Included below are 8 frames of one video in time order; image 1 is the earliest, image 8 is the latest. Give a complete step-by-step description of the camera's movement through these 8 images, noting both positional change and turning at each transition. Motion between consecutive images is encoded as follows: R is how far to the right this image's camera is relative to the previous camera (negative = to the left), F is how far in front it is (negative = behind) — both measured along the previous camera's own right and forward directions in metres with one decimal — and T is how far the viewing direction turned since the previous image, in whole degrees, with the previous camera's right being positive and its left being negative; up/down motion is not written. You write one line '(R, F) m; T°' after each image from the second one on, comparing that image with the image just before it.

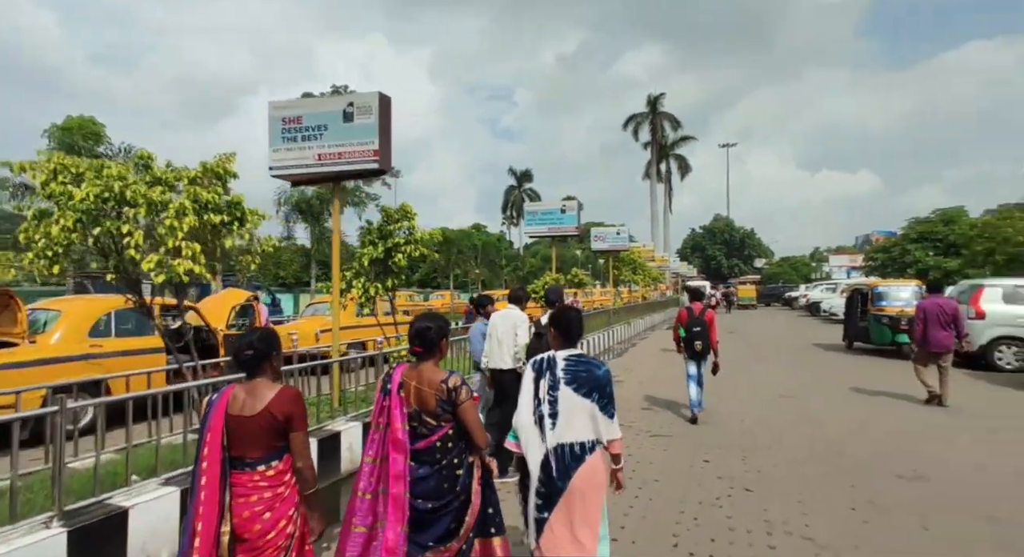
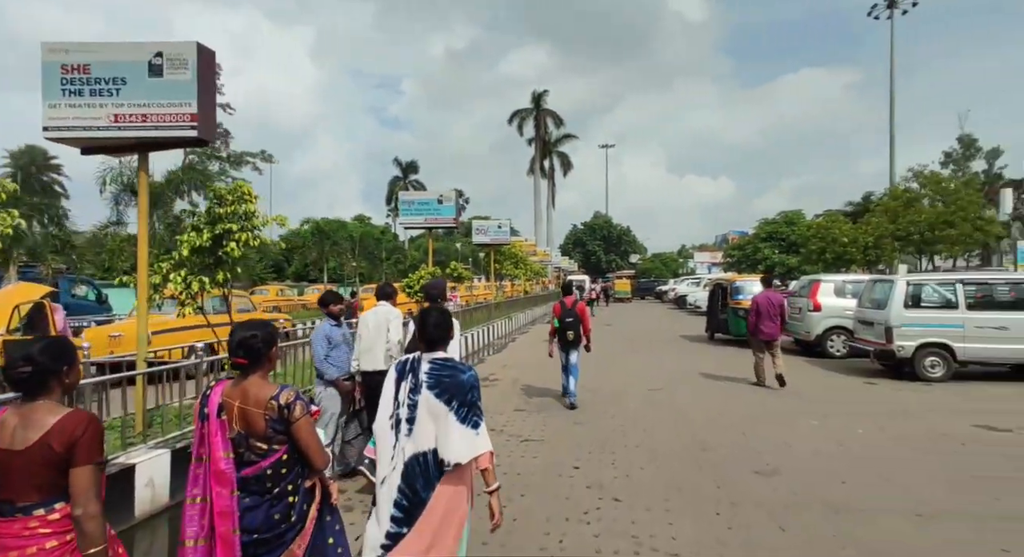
(+0.3, +0.5) m; +12°
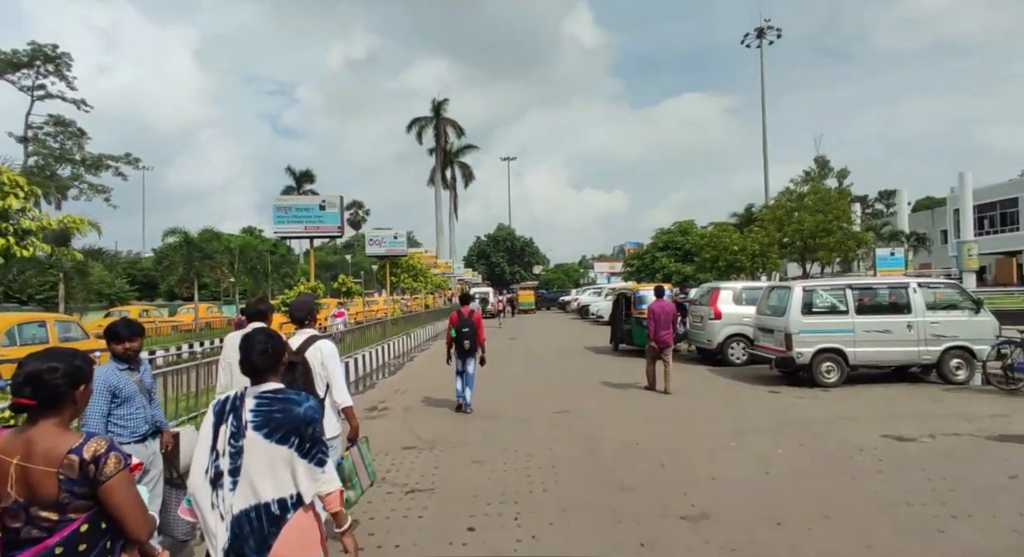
(+0.2, +1.0) m; +10°
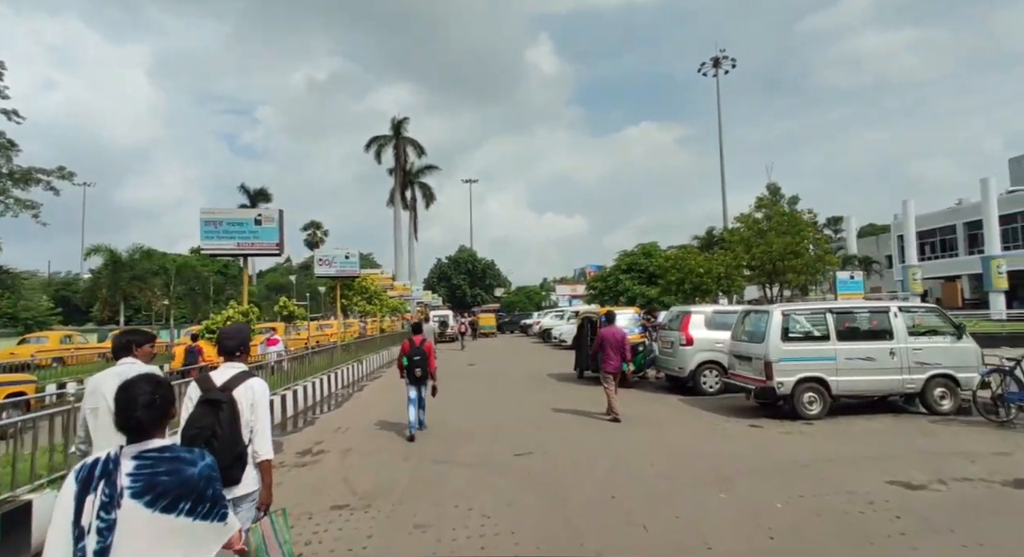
(+0.1, +1.0) m; +4°
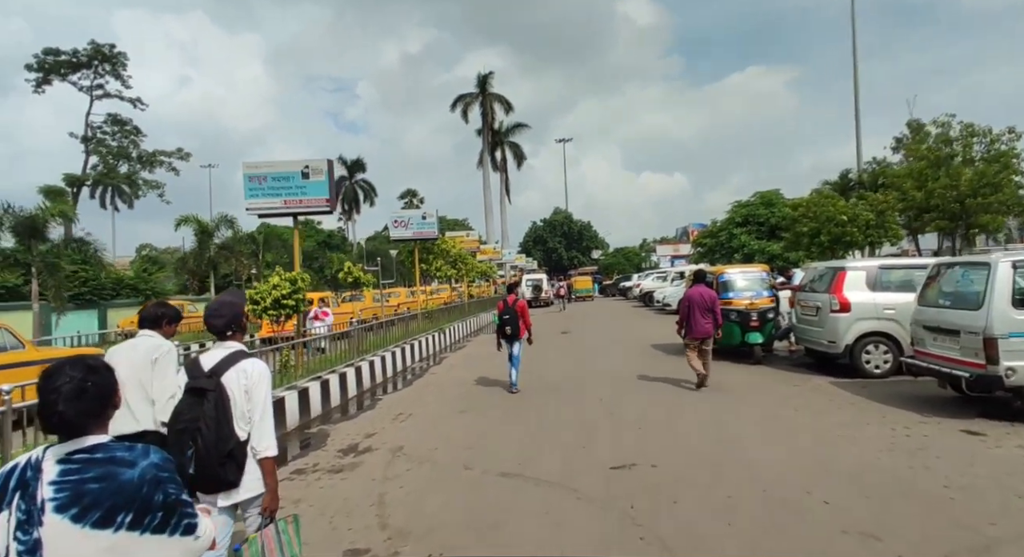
(+0.1, +2.2) m; -10°
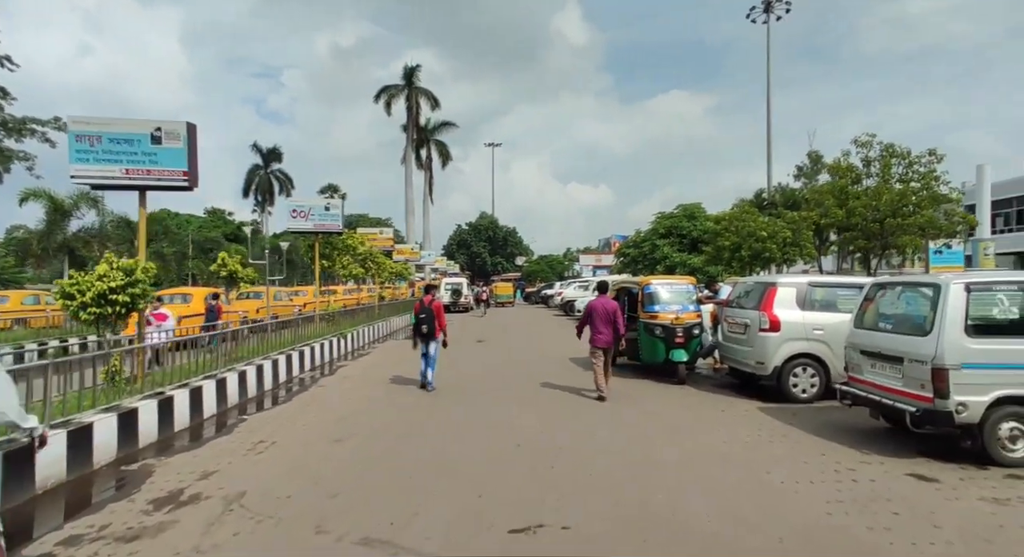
(+0.3, +1.3) m; +8°
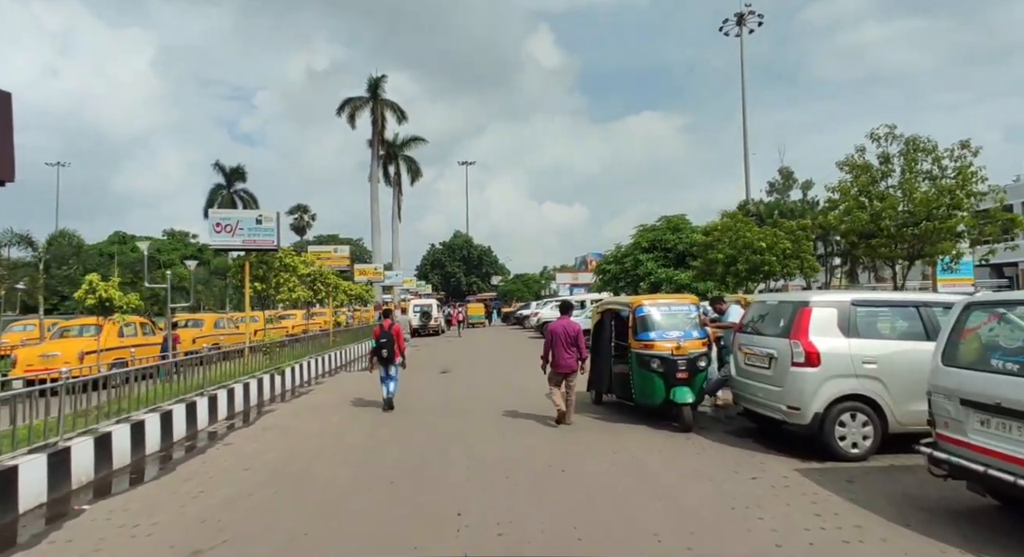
(+0.3, +2.2) m; +2°
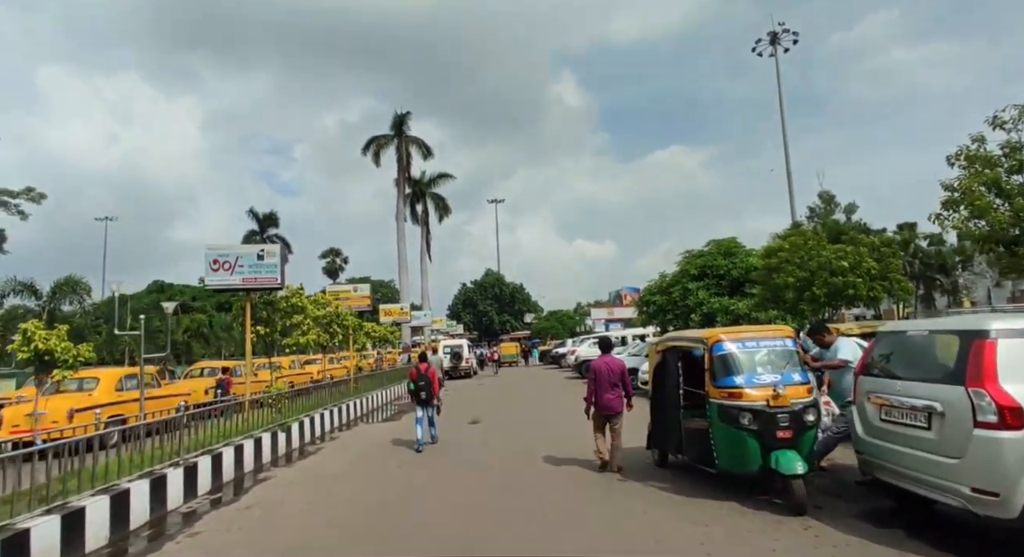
(-0.1, +1.9) m; -3°
